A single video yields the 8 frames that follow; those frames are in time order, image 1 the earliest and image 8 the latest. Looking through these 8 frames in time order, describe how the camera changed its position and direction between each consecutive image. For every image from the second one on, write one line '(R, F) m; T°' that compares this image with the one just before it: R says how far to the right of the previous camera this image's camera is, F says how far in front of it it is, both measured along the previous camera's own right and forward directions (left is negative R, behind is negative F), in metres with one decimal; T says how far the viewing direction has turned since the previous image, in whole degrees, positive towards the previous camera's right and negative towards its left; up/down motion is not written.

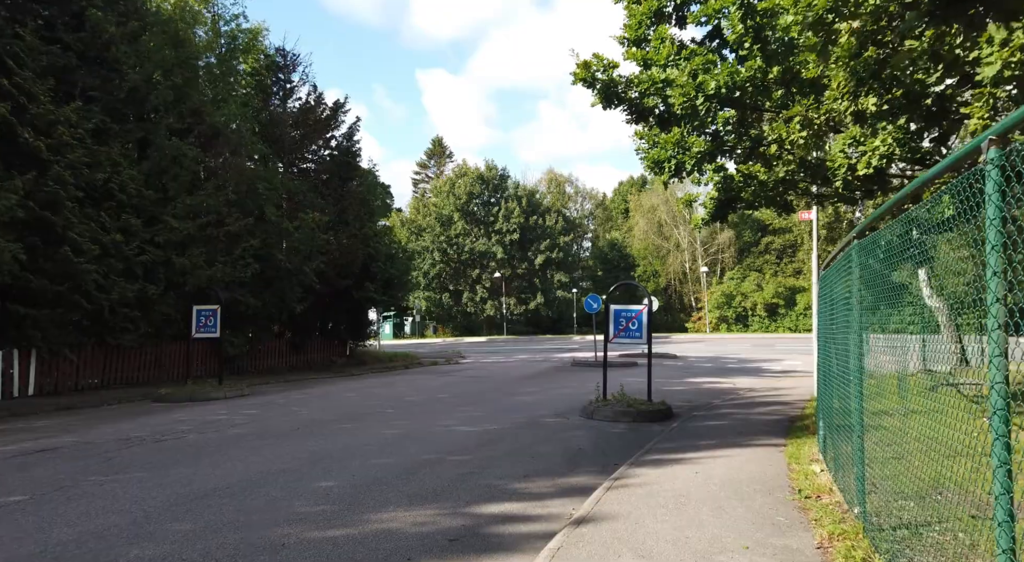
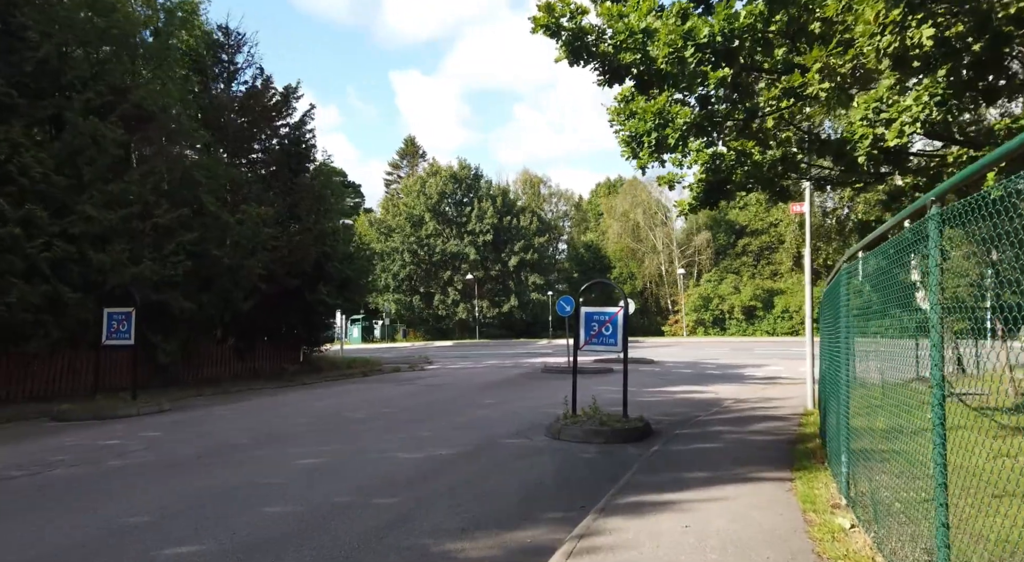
(+0.3, +1.8) m; +1°
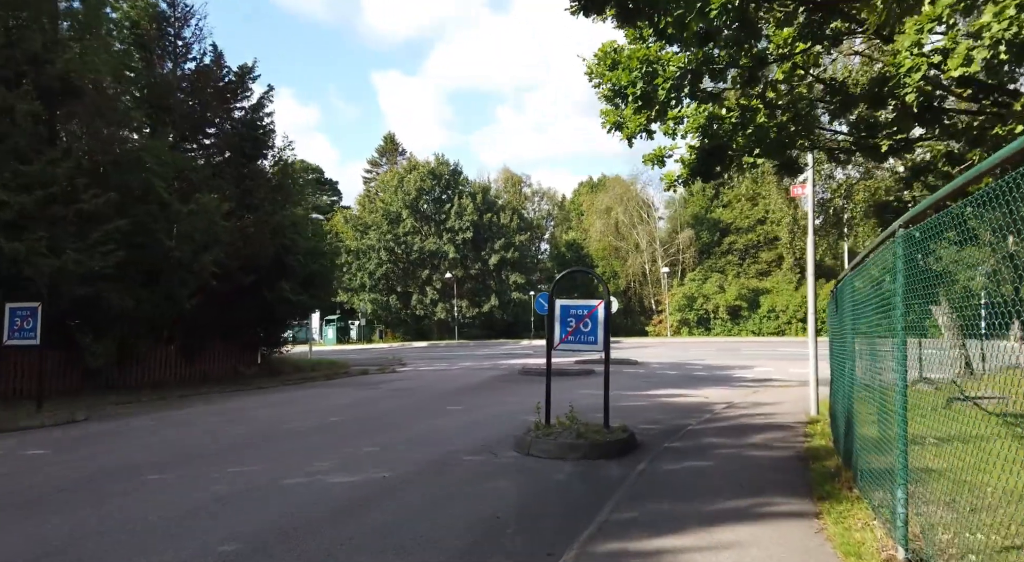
(+0.2, +1.7) m; +1°
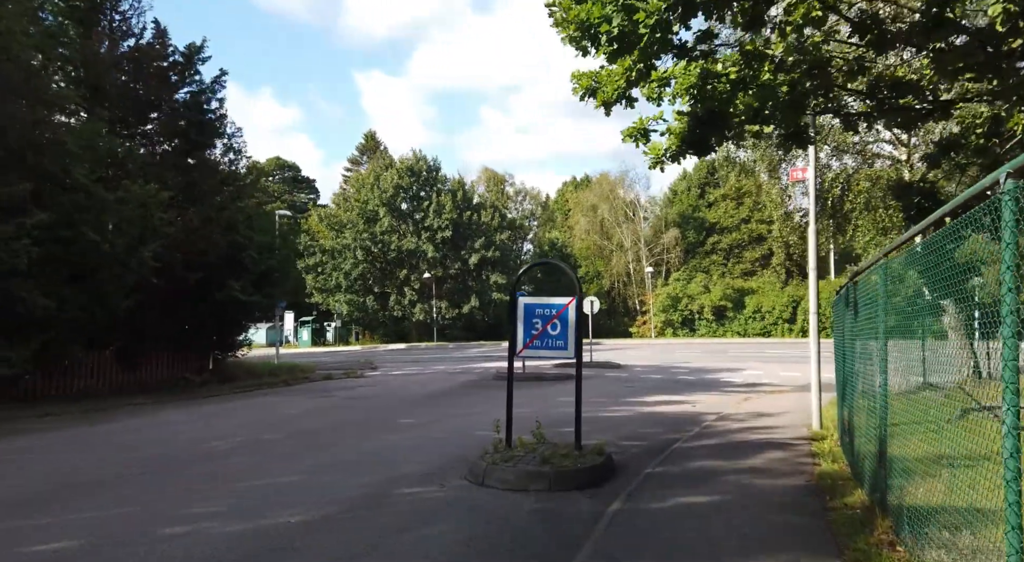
(+0.3, +1.7) m; +1°
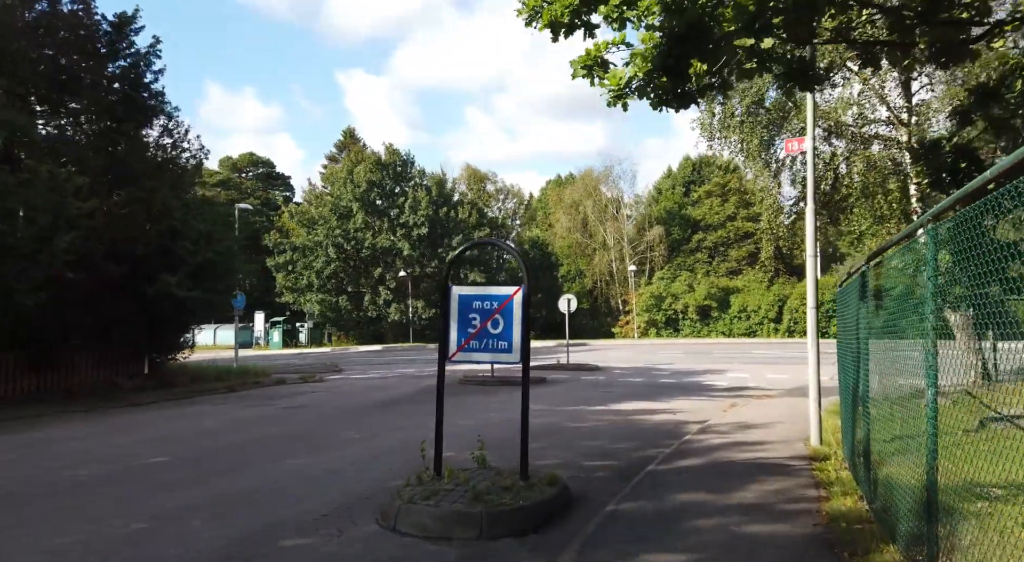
(+0.4, +1.8) m; +1°
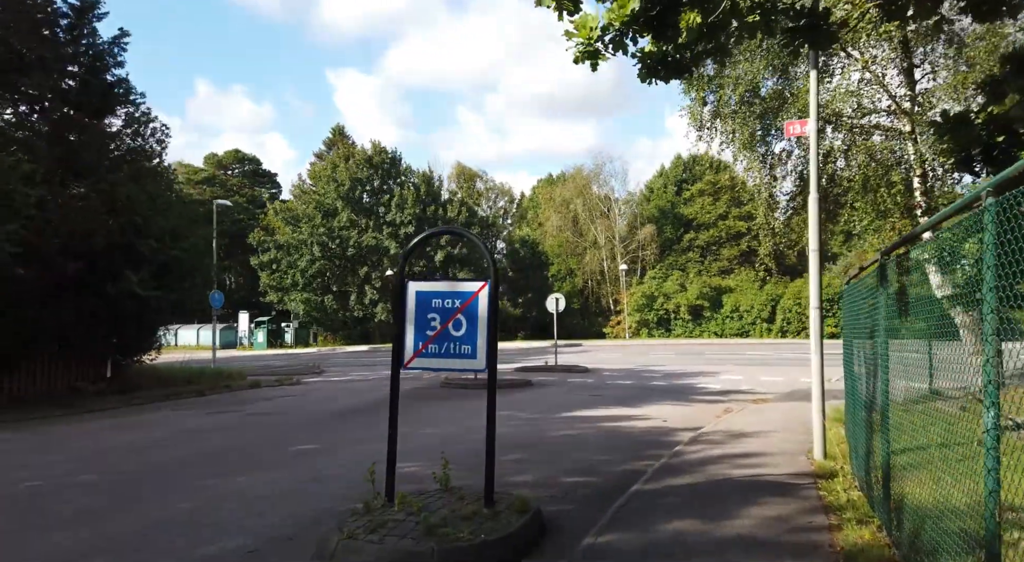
(+0.2, +1.0) m; 0°
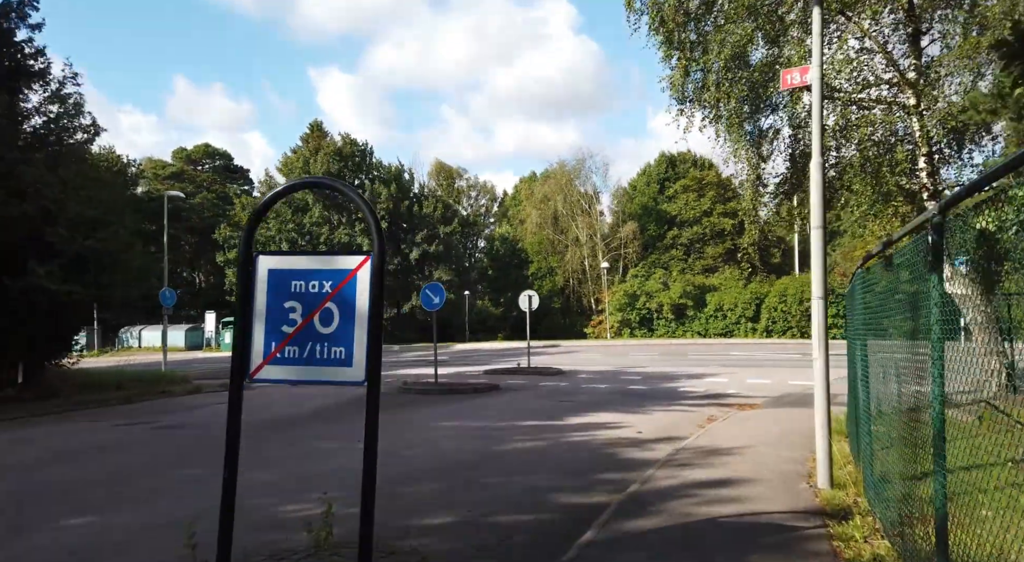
(+0.4, +1.9) m; +1°
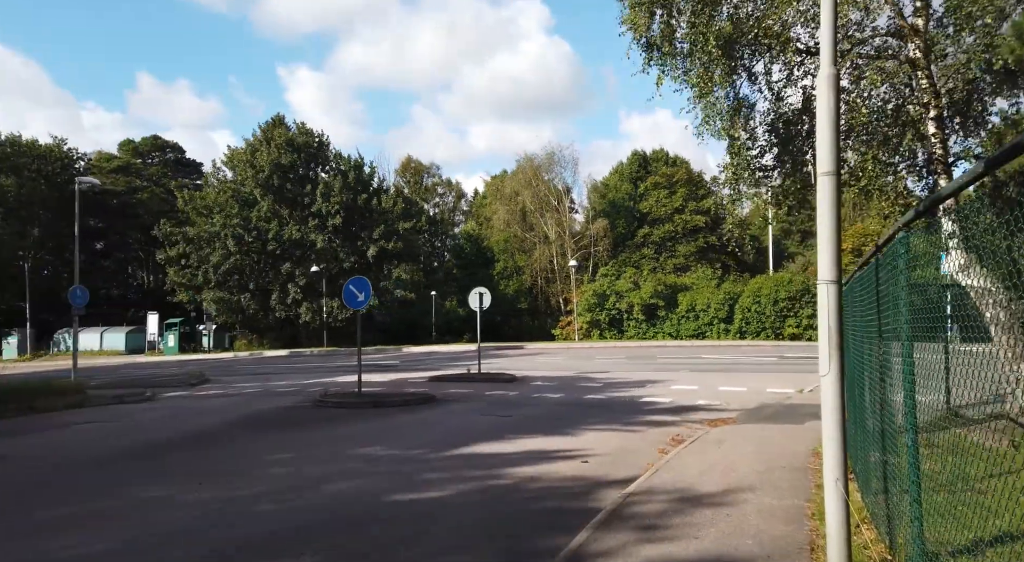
(+0.7, +2.8) m; +2°
